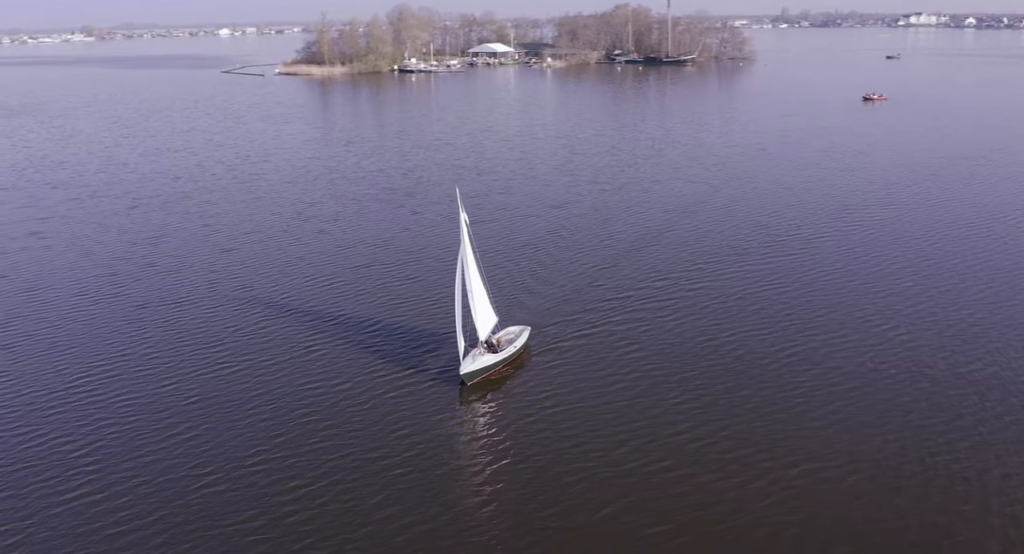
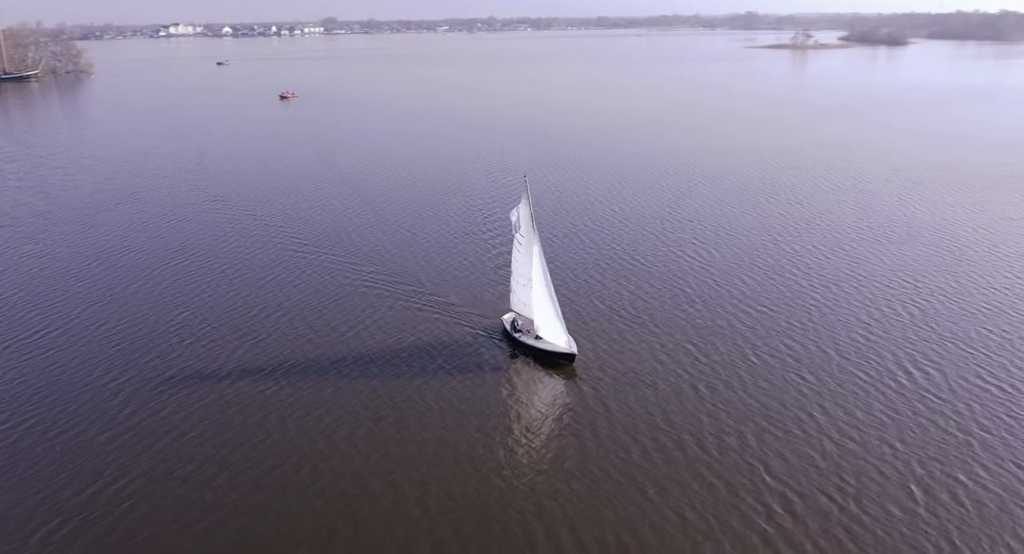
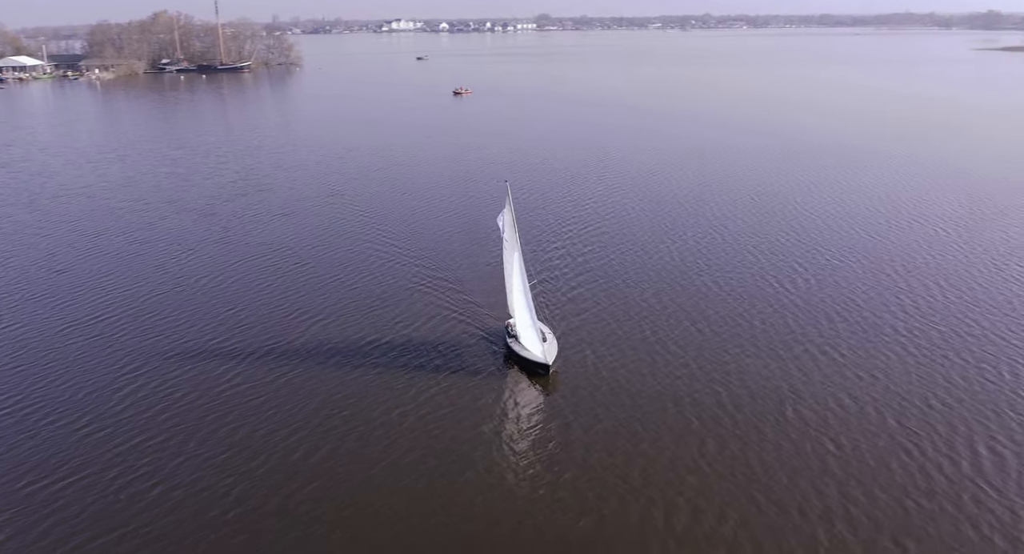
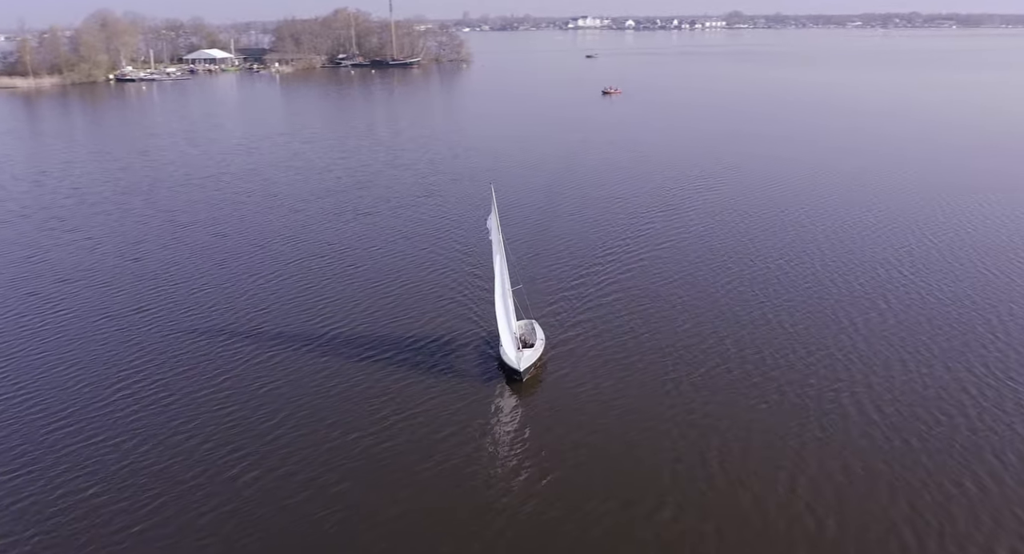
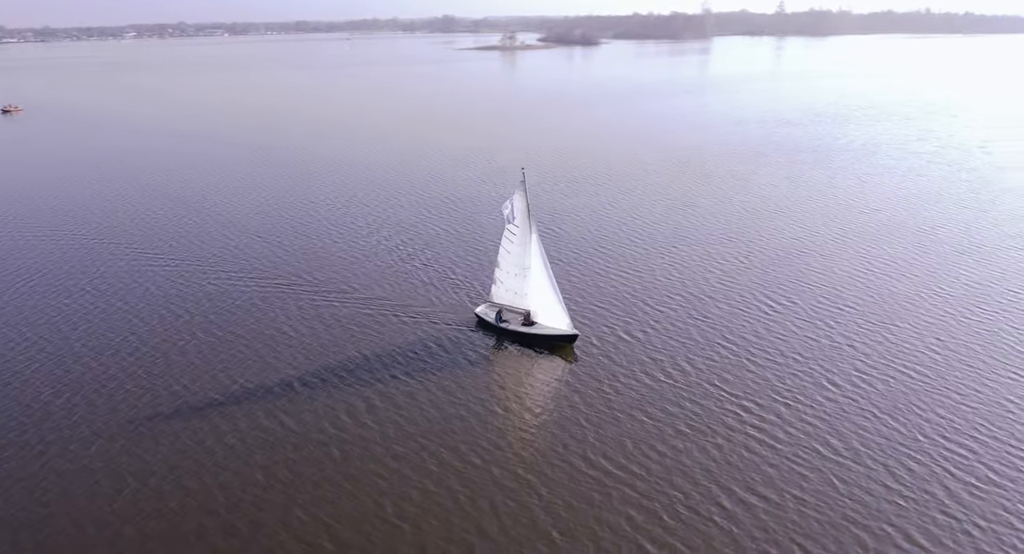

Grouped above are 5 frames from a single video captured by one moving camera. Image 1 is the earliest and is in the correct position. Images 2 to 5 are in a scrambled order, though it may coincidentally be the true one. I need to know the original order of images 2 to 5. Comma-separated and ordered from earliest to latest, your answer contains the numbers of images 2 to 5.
4, 3, 2, 5
